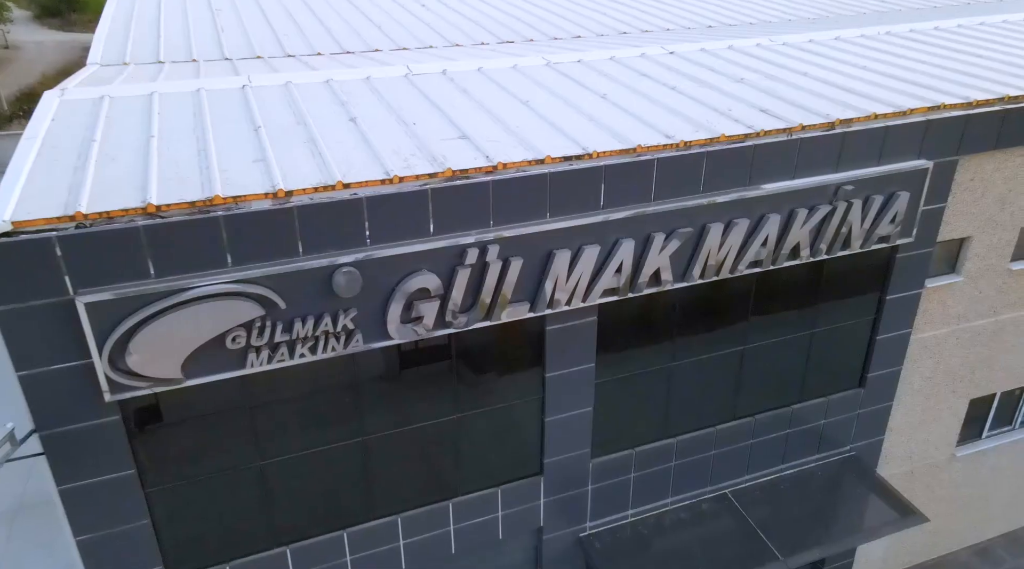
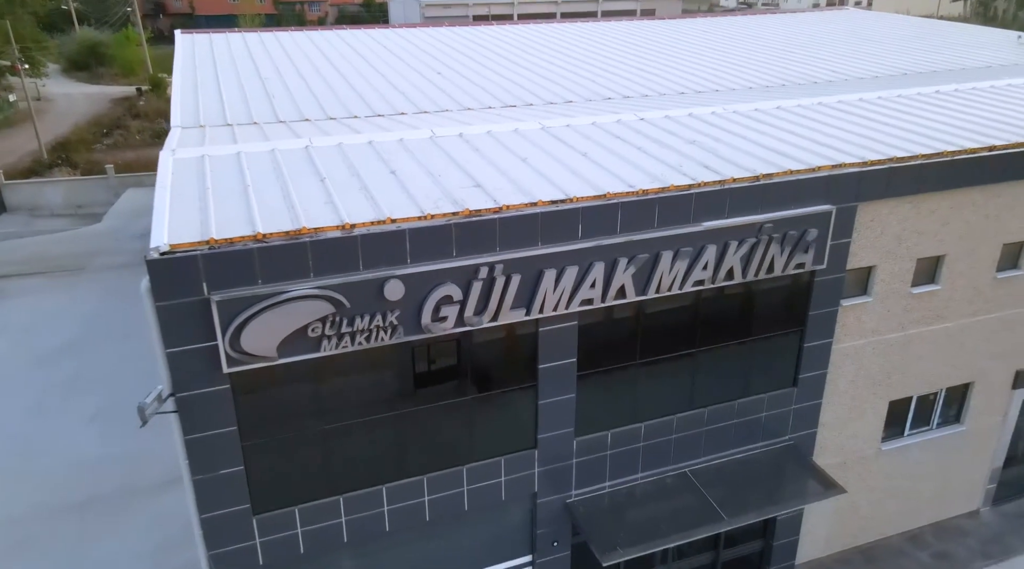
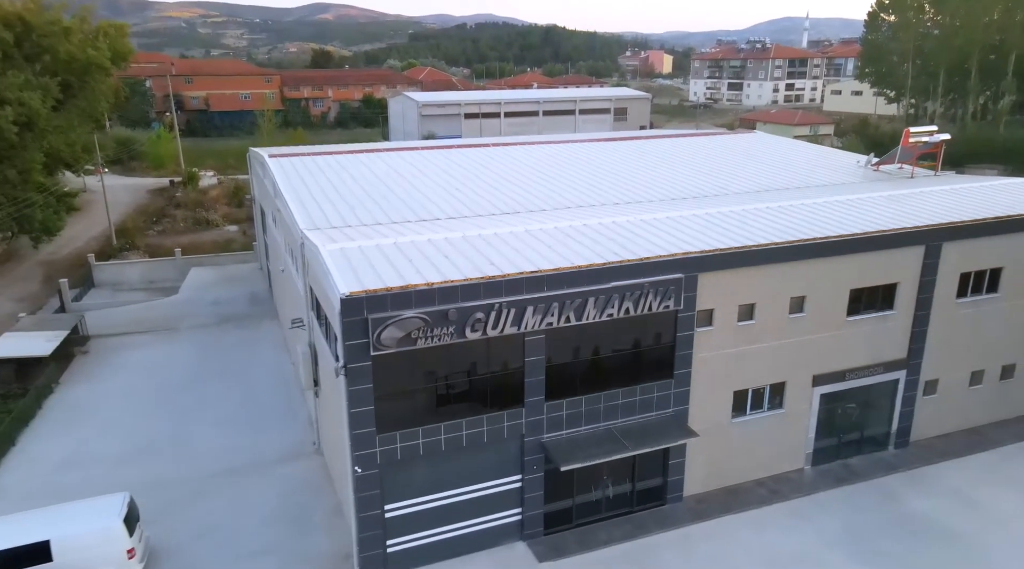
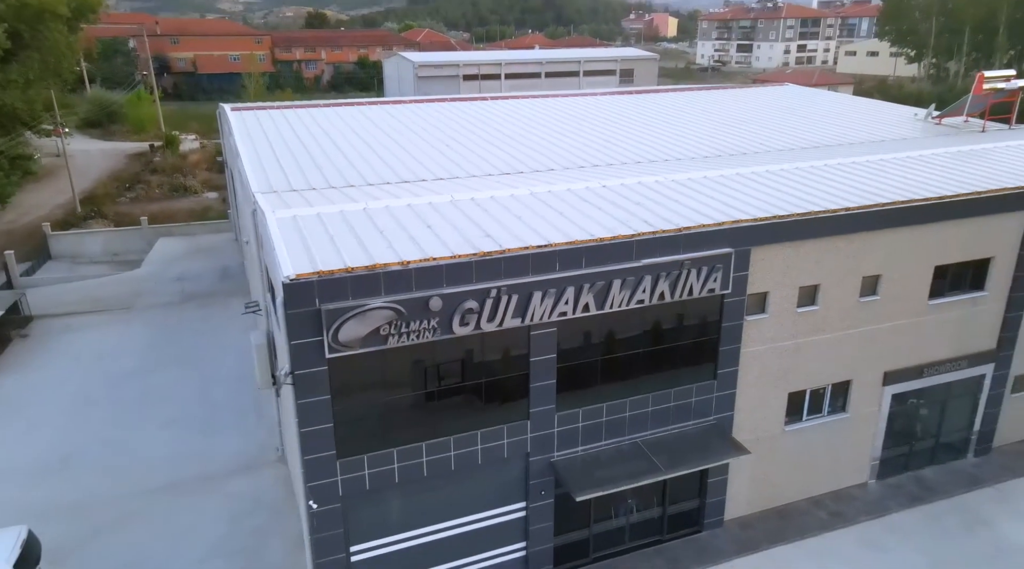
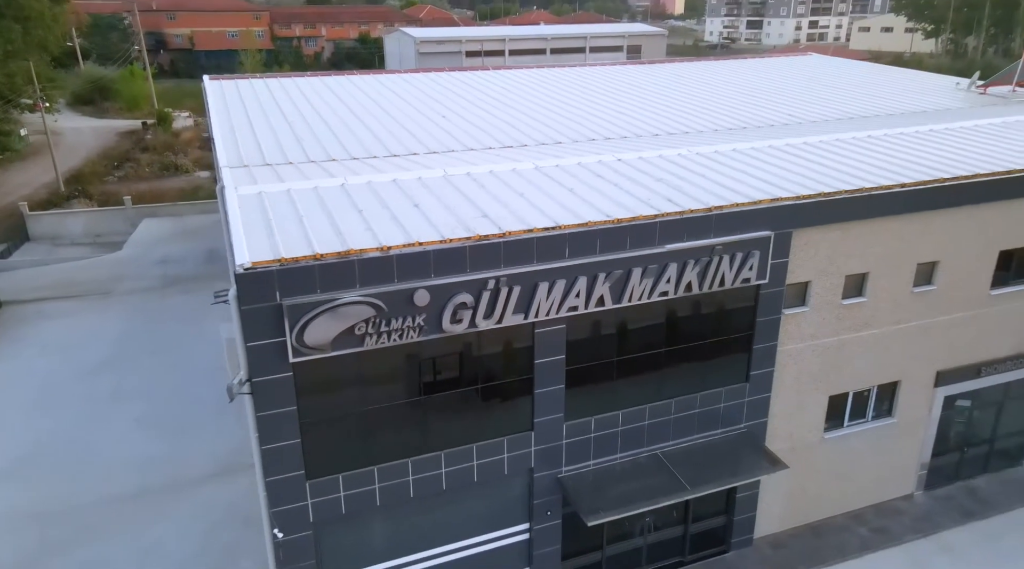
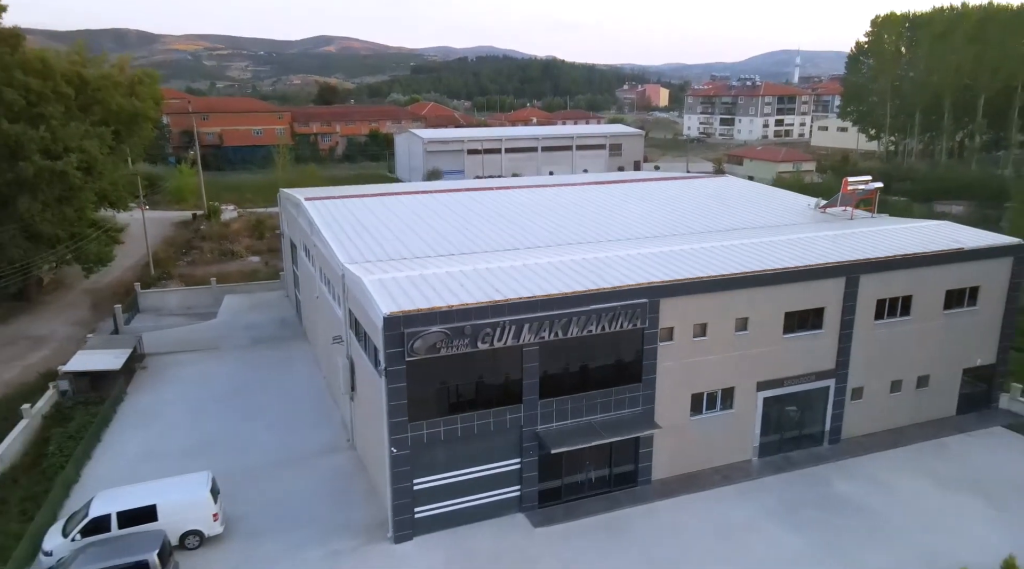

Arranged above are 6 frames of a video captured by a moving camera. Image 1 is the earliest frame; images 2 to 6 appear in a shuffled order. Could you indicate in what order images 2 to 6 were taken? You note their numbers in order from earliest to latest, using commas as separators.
2, 5, 4, 3, 6
